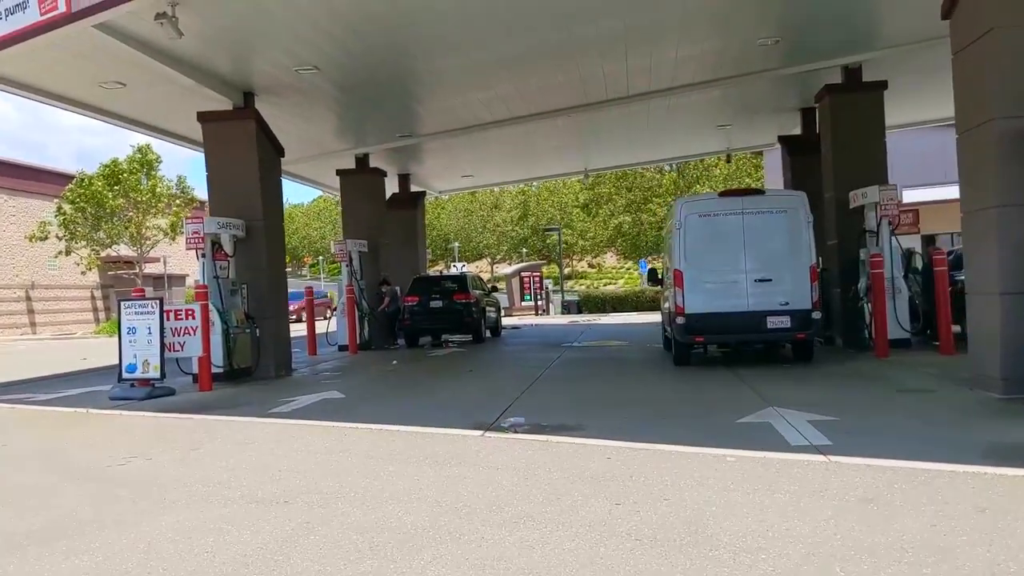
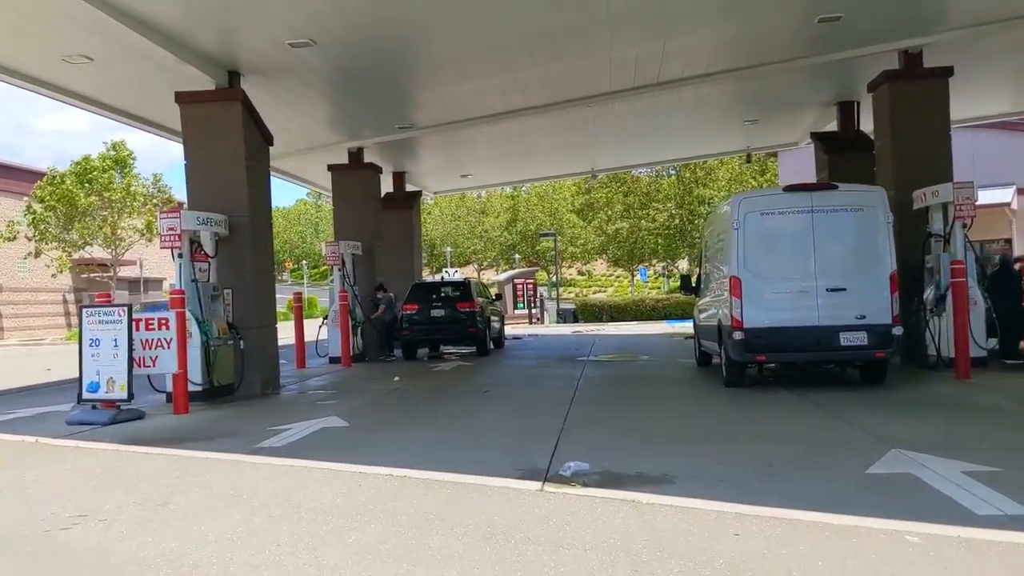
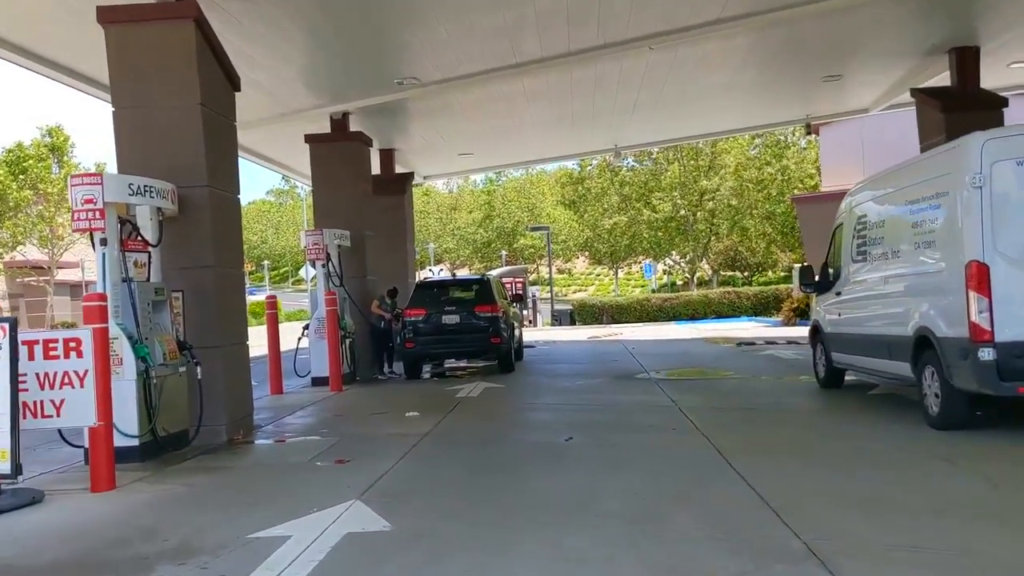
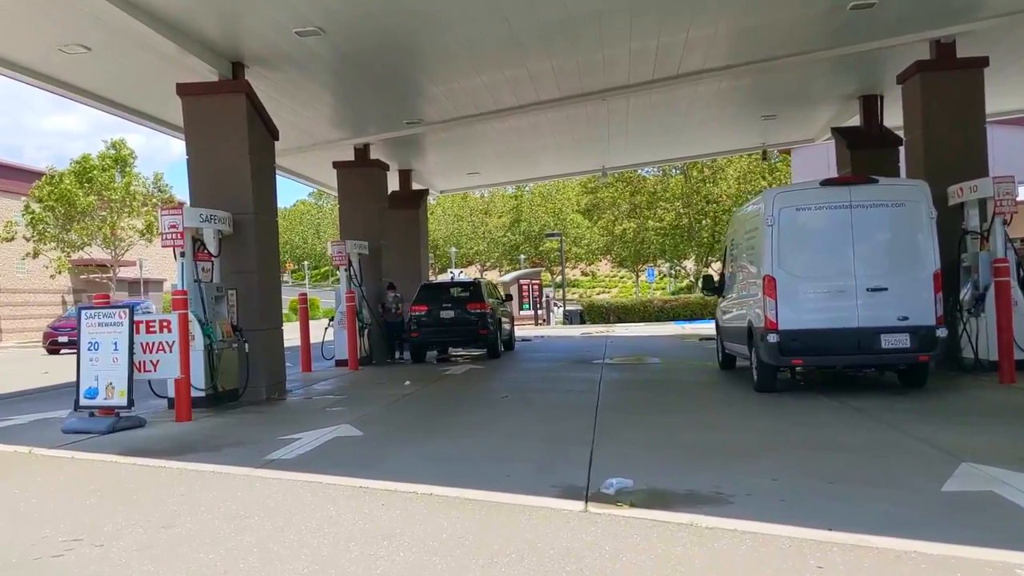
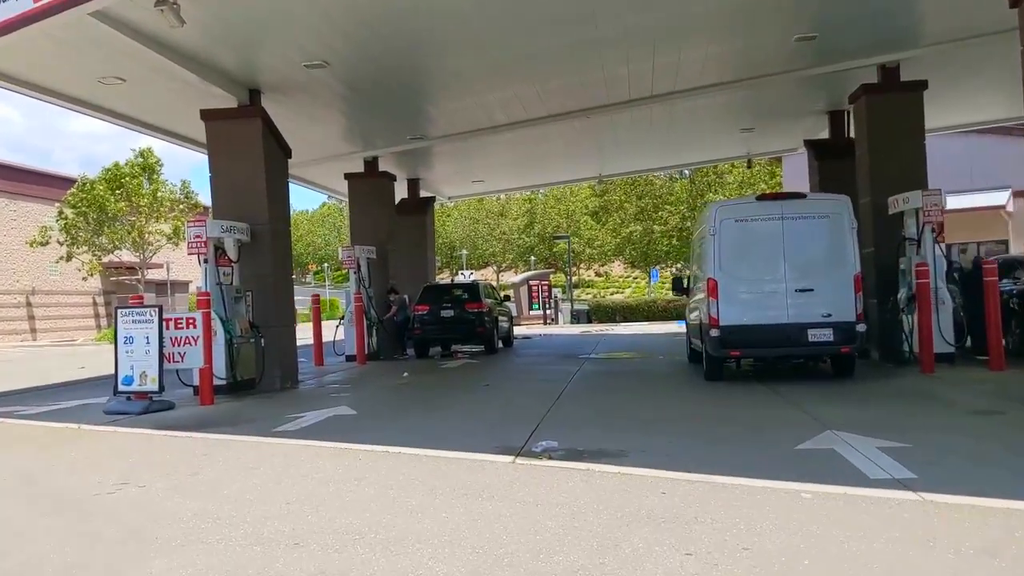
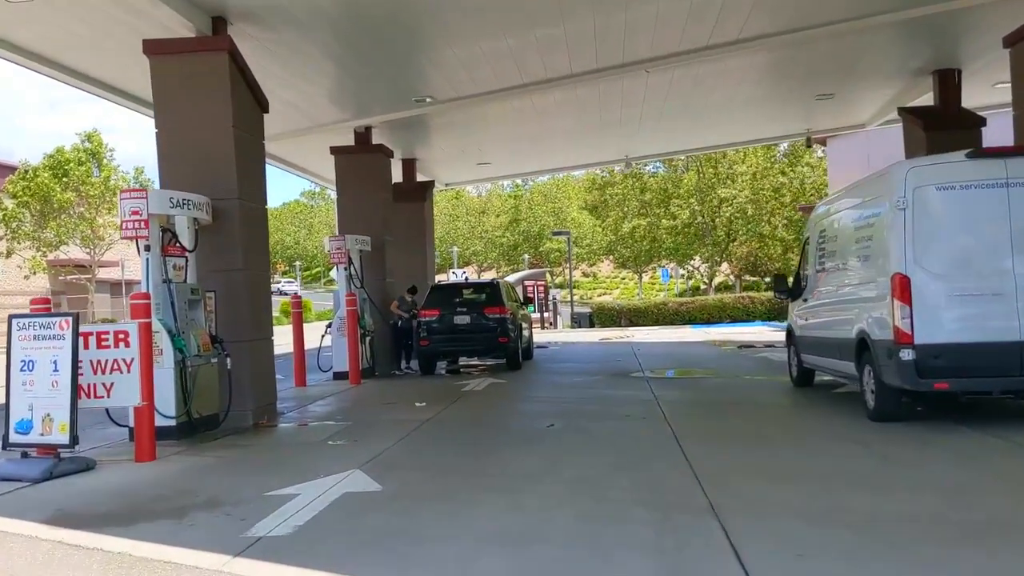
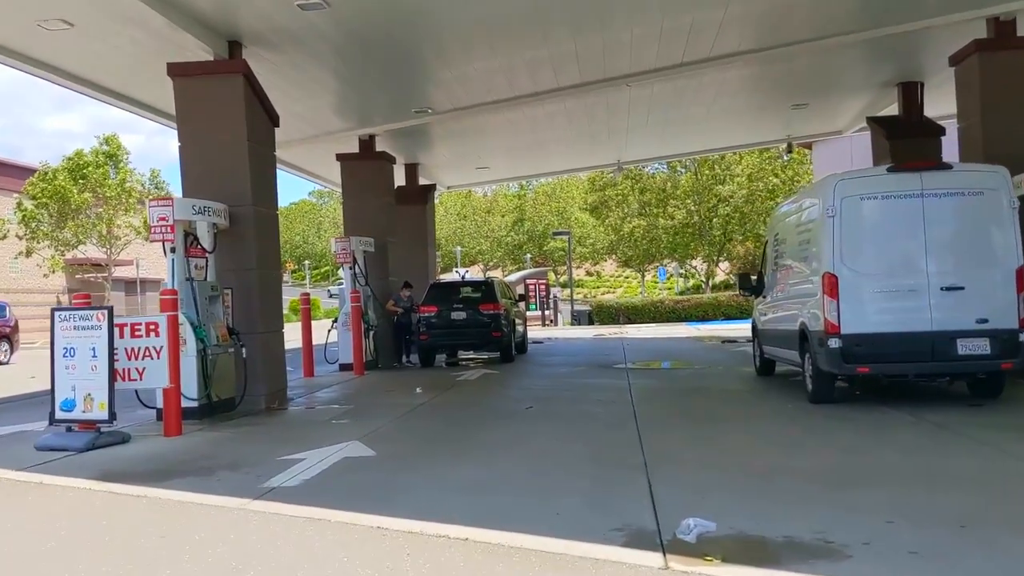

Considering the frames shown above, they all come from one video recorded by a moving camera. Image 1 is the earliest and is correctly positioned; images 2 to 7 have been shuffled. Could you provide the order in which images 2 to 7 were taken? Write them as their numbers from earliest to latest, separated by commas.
5, 2, 4, 7, 6, 3
